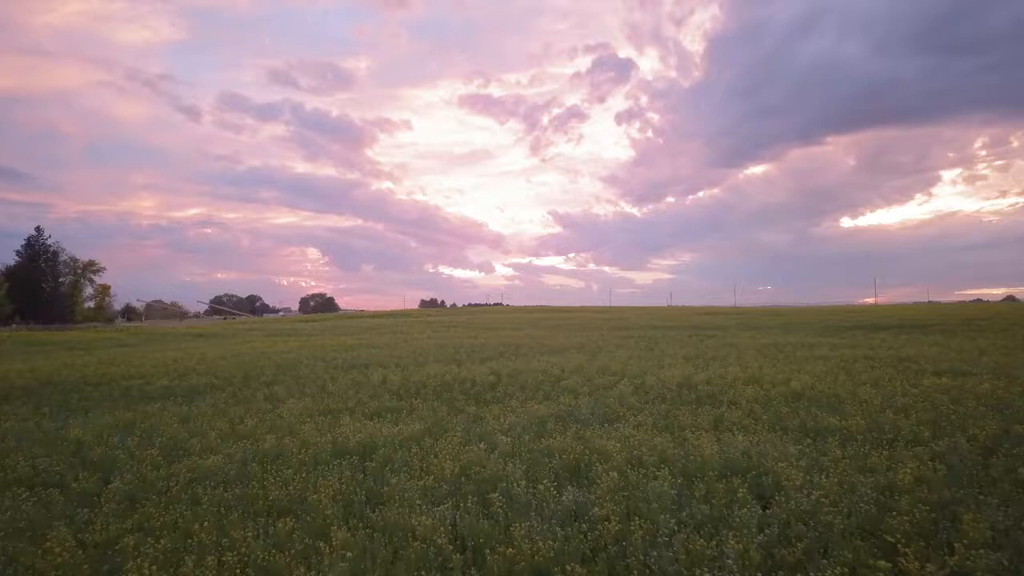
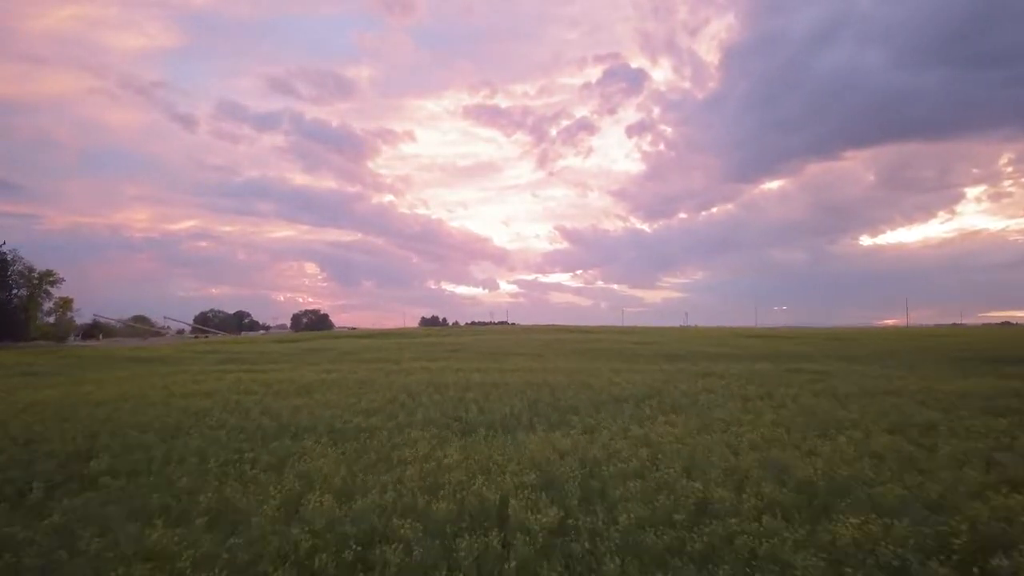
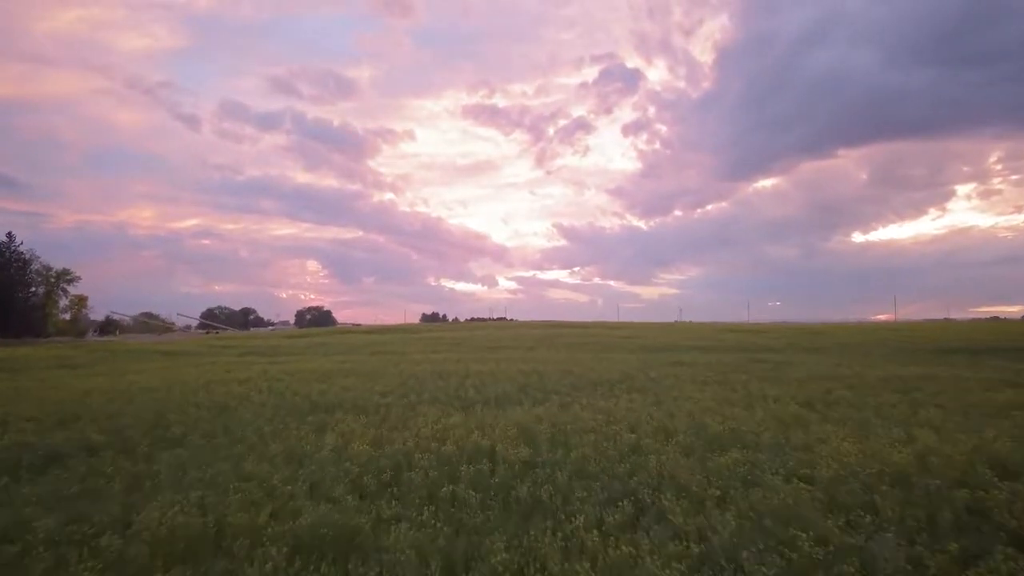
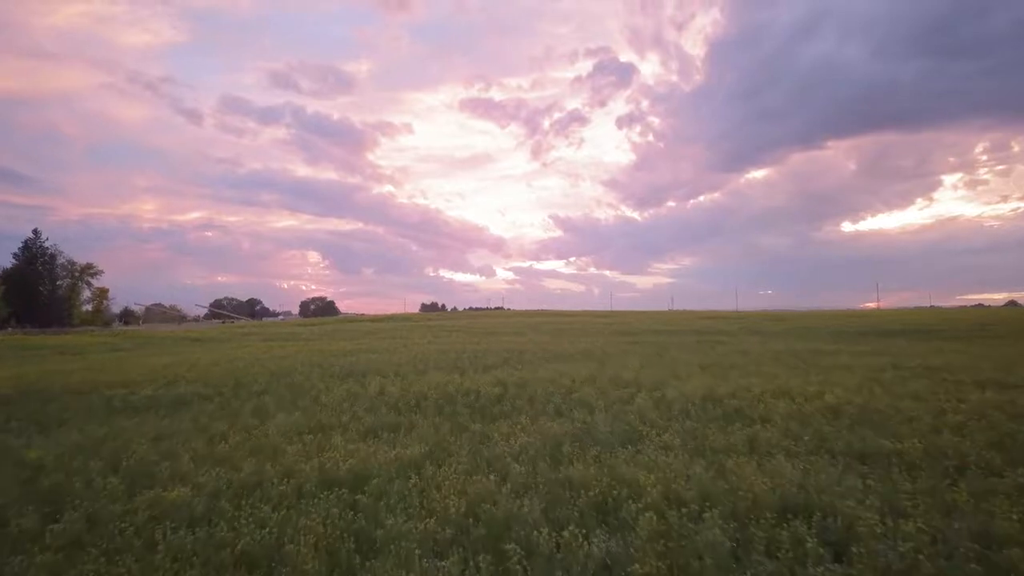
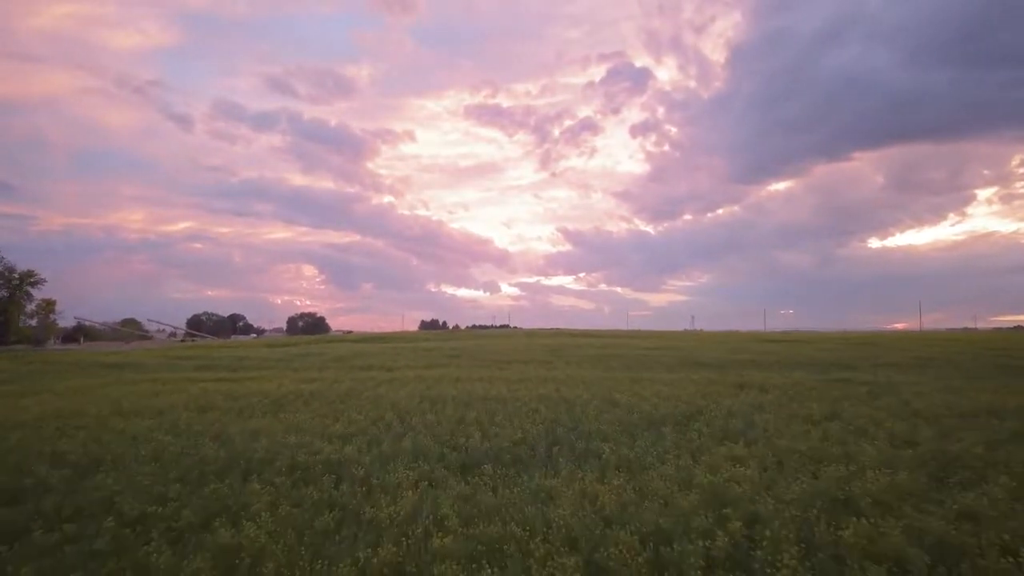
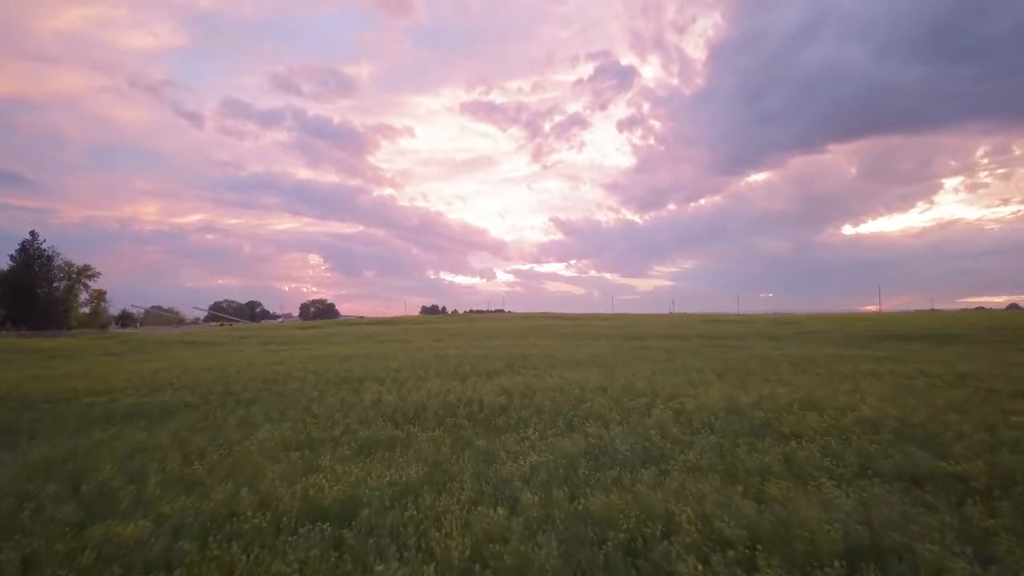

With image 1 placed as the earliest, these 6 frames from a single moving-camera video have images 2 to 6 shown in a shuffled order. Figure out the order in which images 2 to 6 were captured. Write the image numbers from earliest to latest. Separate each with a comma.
4, 6, 3, 2, 5
